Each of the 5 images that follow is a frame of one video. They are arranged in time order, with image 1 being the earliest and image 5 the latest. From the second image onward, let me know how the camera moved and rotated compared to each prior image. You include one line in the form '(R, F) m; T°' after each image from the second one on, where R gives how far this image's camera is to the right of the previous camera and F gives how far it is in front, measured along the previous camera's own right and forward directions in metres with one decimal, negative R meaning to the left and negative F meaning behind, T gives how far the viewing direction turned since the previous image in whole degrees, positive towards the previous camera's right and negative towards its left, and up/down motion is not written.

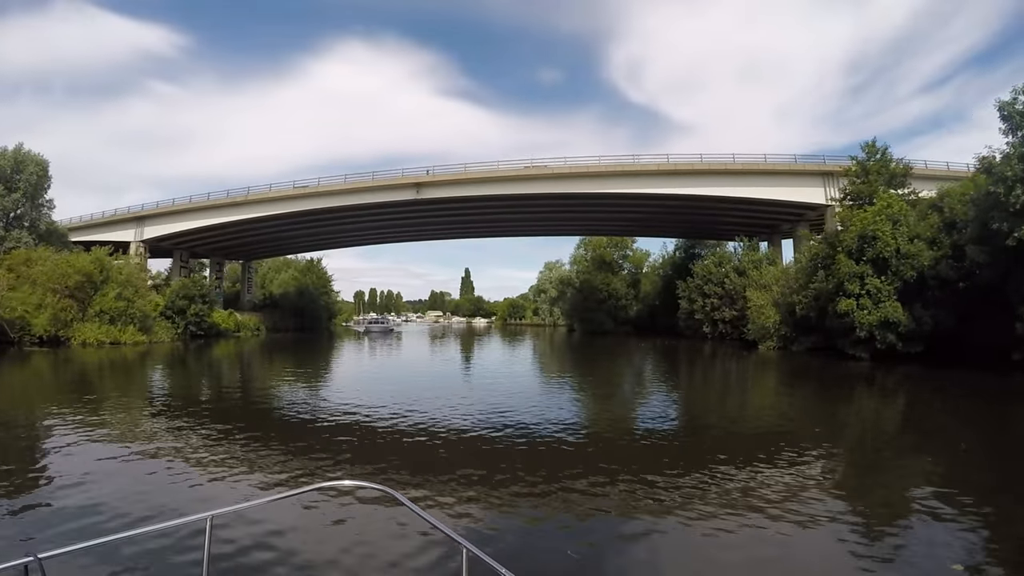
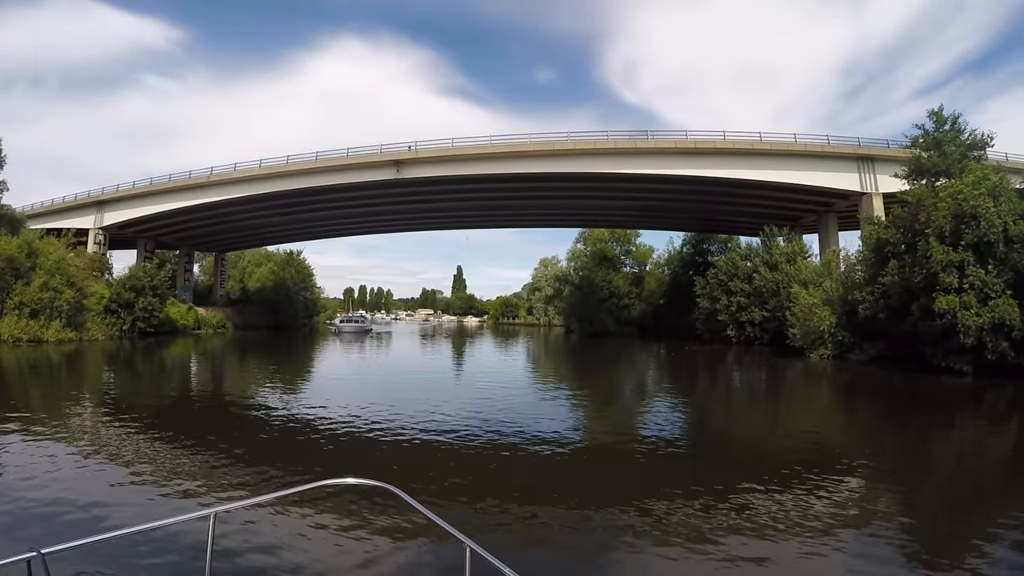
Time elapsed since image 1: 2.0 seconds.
(-0.1, +2.9) m; +1°
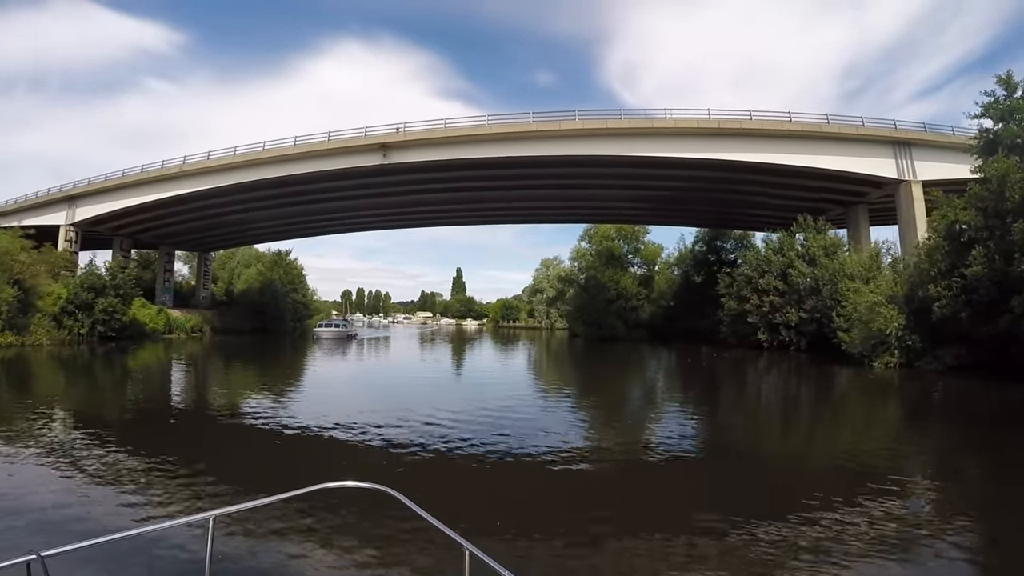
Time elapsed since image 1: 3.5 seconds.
(0.0, +2.1) m; 0°
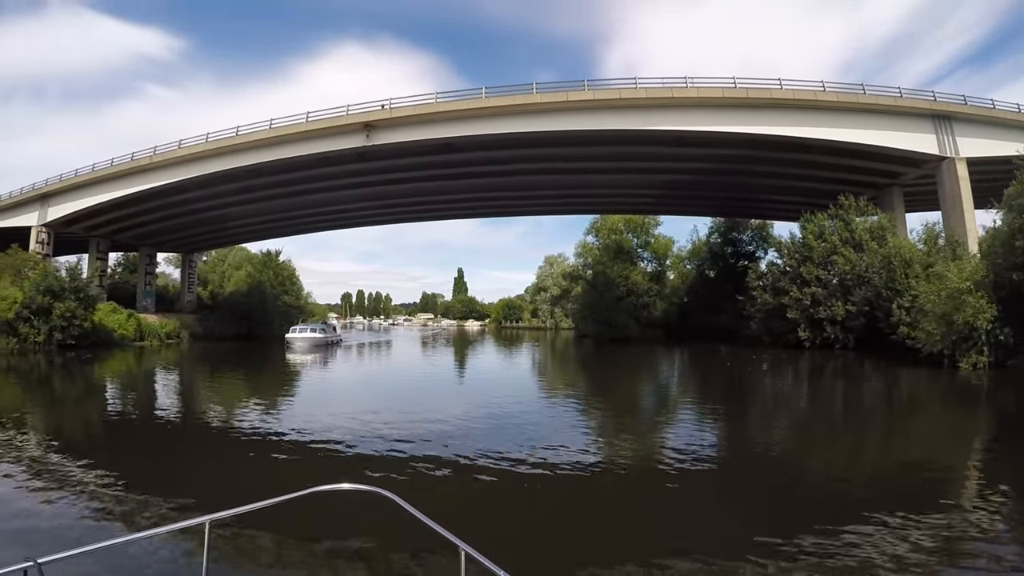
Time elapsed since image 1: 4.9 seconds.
(0.0, +1.9) m; 0°
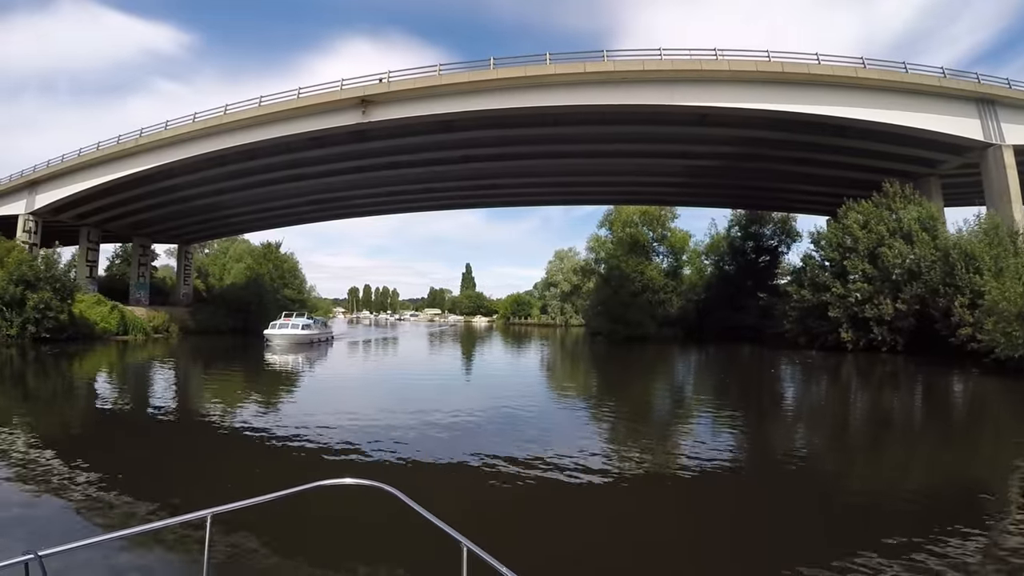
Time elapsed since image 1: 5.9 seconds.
(0.0, +1.4) m; -1°
